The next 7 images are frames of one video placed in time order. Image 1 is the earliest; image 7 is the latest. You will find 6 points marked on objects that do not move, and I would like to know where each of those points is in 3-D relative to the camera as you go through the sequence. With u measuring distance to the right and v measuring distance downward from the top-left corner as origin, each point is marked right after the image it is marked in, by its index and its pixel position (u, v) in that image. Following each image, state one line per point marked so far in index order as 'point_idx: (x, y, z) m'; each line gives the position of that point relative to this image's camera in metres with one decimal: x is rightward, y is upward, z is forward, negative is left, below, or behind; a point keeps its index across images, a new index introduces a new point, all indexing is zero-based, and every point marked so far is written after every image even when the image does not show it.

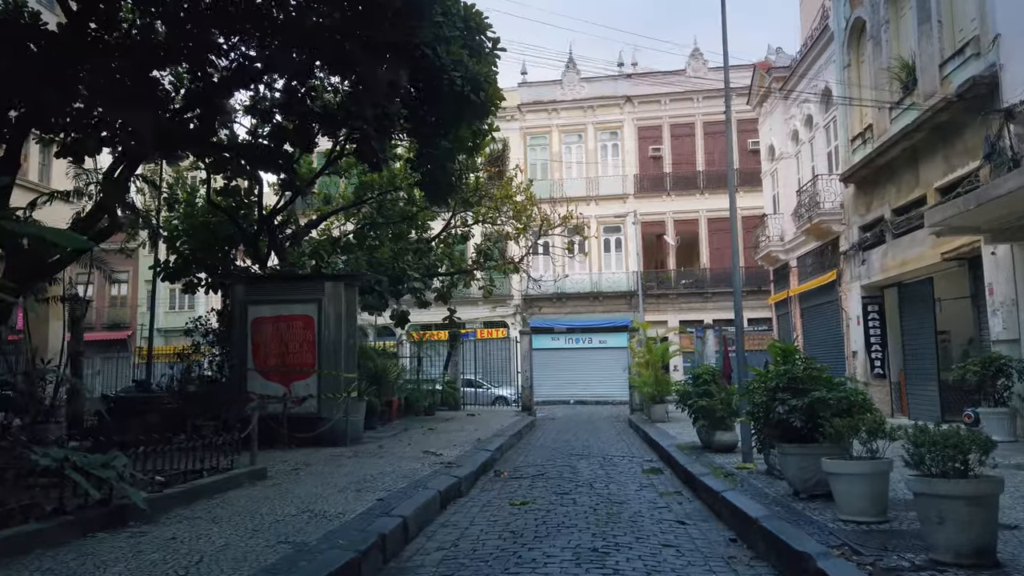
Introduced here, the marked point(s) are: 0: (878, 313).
0: (+7.3, -0.5, +15.2) m
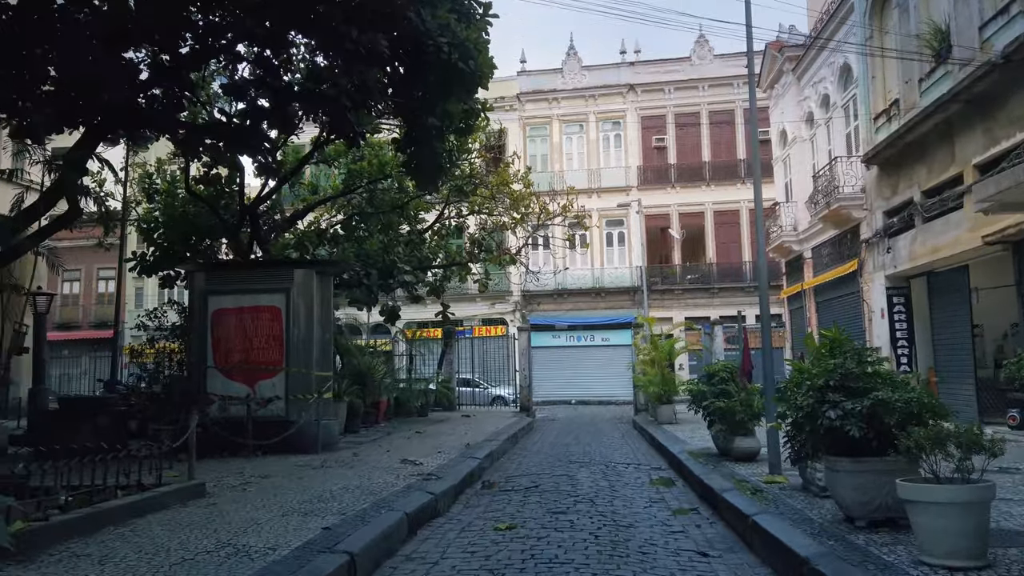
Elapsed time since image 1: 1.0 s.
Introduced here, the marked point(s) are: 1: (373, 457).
0: (+7.2, -0.3, +14.0) m
1: (-1.6, -2.0, +9.1) m
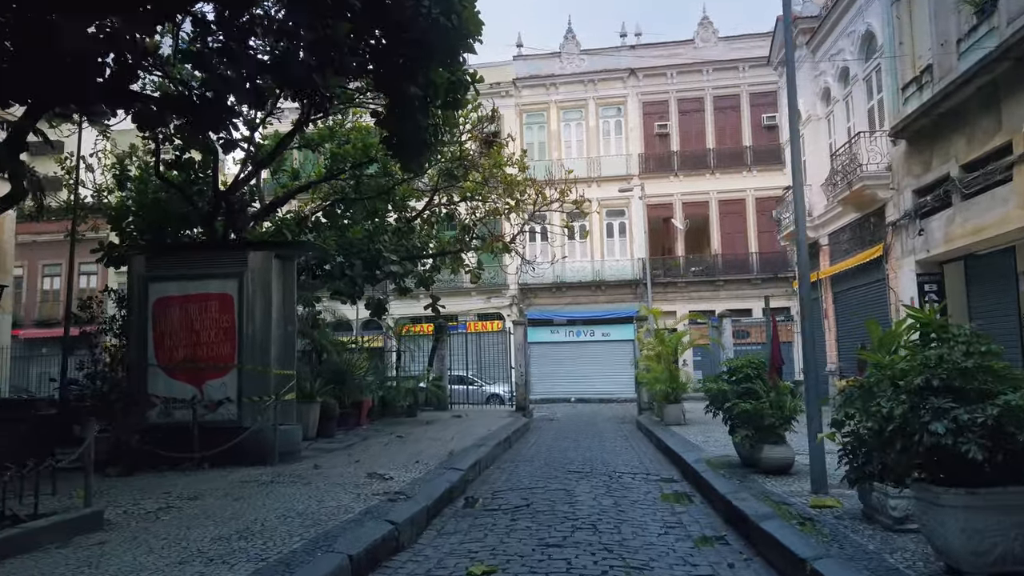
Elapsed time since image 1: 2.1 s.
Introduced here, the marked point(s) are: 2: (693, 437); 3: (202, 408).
0: (+7.1, -0.1, +12.7) m
1: (-1.8, -1.8, +7.8) m
2: (+2.6, -2.1, +11.0) m
3: (-3.4, -1.3, +8.2) m
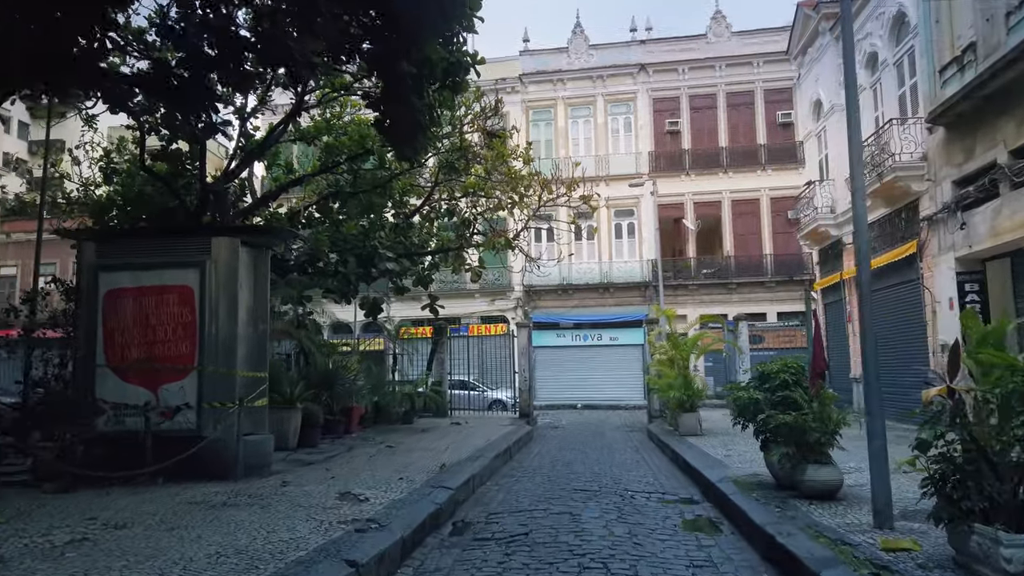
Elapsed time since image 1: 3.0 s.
0: (+7.1, -0.1, +11.6) m
1: (-1.8, -1.7, +6.7) m
2: (+2.6, -2.1, +9.9) m
3: (-3.4, -1.2, +7.2) m
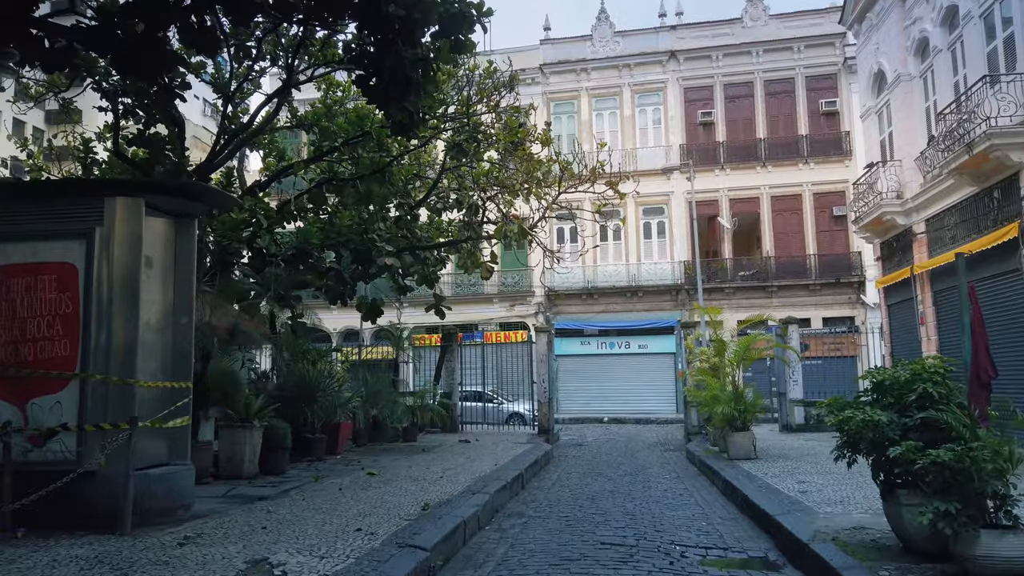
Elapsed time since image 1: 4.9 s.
0: (+7.2, 0.0, +9.3) m
1: (-1.8, -1.6, +4.7) m
2: (+2.7, -2.0, +7.7) m
3: (-3.4, -1.0, +5.2) m
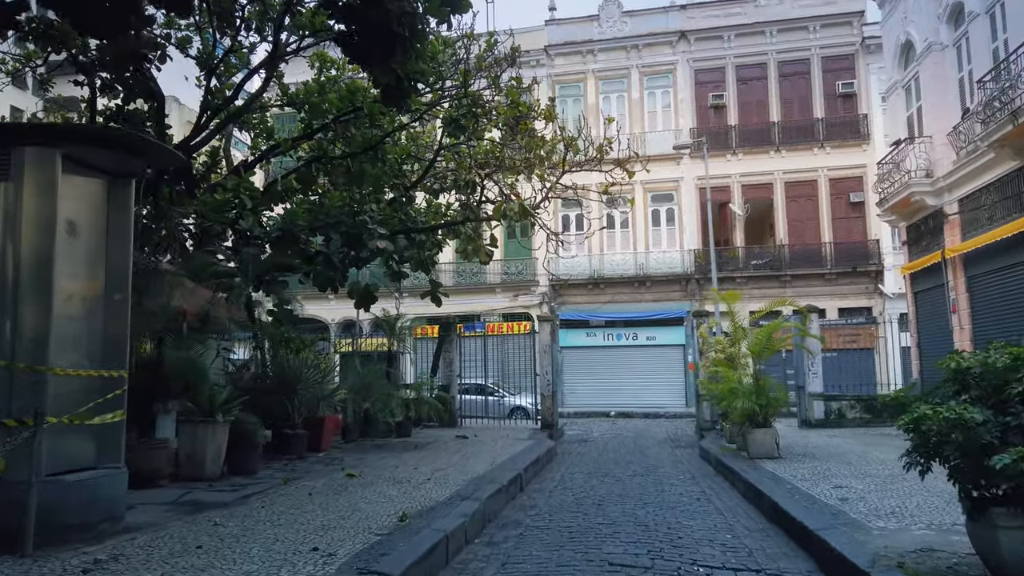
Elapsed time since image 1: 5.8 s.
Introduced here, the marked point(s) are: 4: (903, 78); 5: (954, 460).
0: (+7.2, +0.3, +8.2) m
1: (-1.9, -1.4, +3.7) m
2: (+2.7, -1.8, +6.7) m
3: (-3.4, -0.9, +4.3) m
4: (+7.8, +4.2, +15.3) m
5: (+1.9, -0.7, +3.3) m
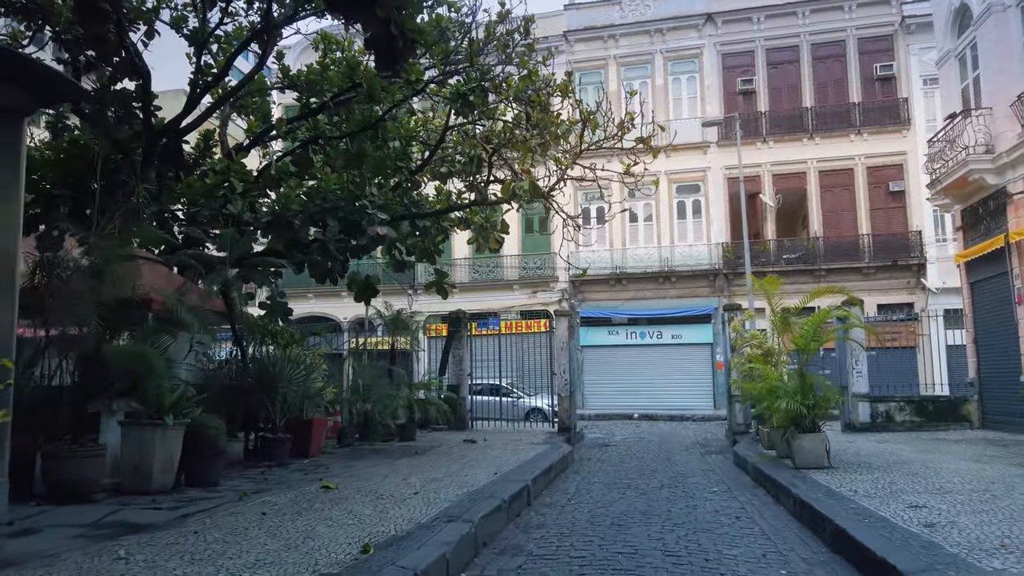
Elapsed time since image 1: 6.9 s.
0: (+7.3, +0.5, +6.8) m
1: (-2.0, -1.2, +2.6) m
2: (+2.7, -1.6, +5.4) m
3: (-3.5, -0.7, +3.2) m
4: (+8.1, +4.4, +13.9) m
5: (+1.8, -0.5, +2.1) m
